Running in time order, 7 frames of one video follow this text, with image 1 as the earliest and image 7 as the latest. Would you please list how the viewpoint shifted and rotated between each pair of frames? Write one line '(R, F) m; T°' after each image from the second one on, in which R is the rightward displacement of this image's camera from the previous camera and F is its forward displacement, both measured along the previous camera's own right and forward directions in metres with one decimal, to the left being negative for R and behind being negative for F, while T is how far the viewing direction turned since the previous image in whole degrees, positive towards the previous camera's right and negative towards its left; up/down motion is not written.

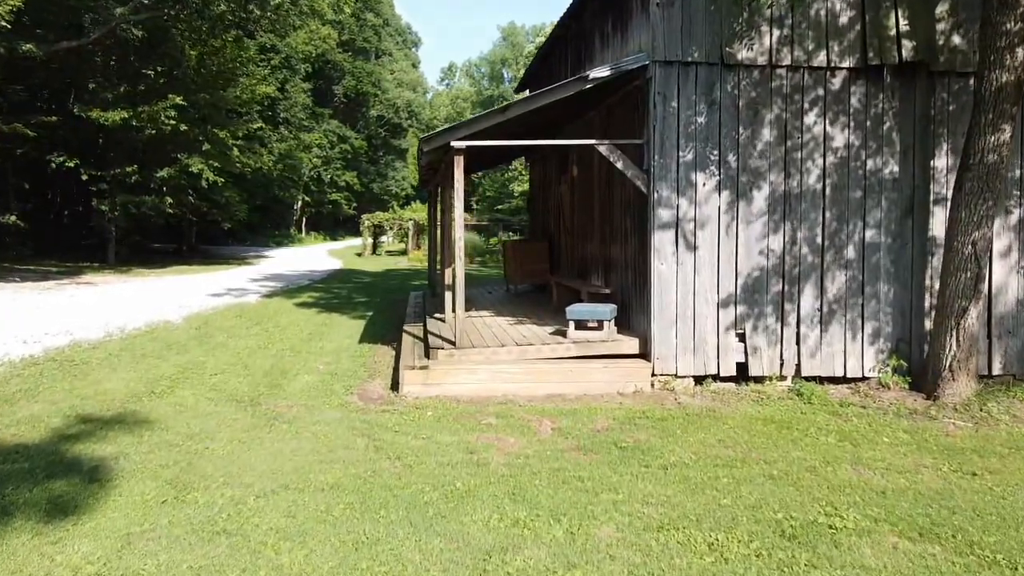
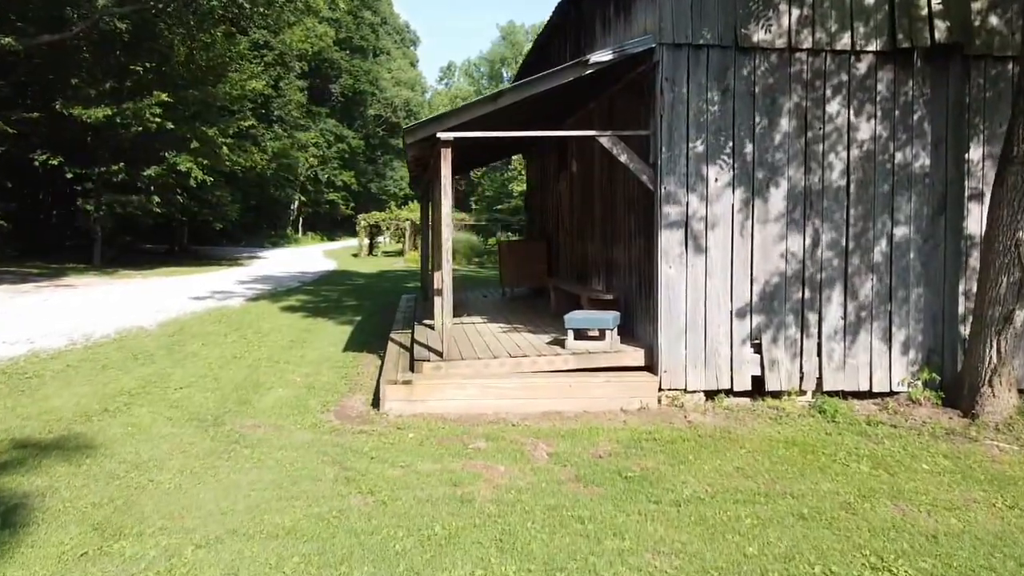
(0.0, +0.6) m; 0°
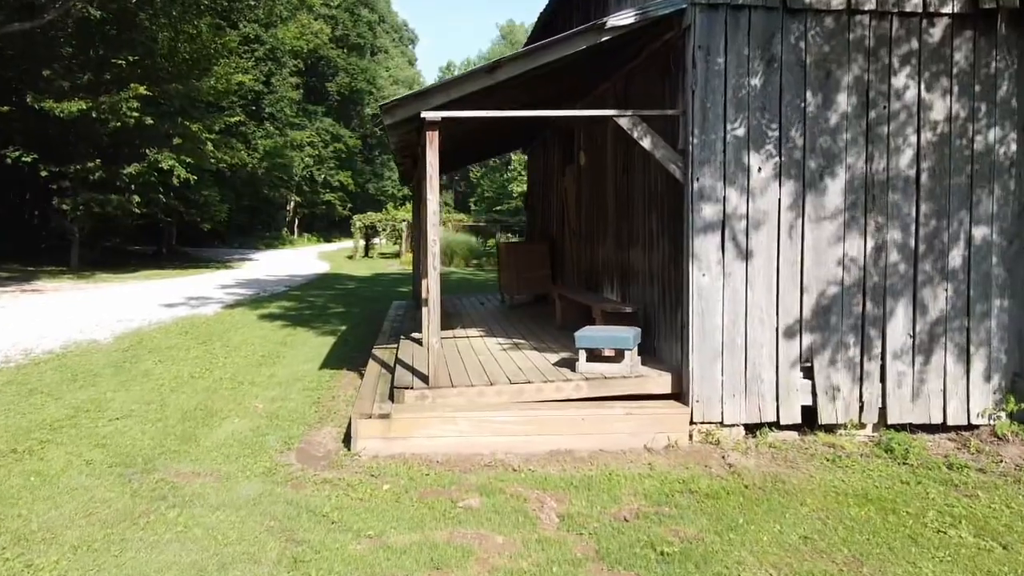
(0.0, +1.0) m; 0°
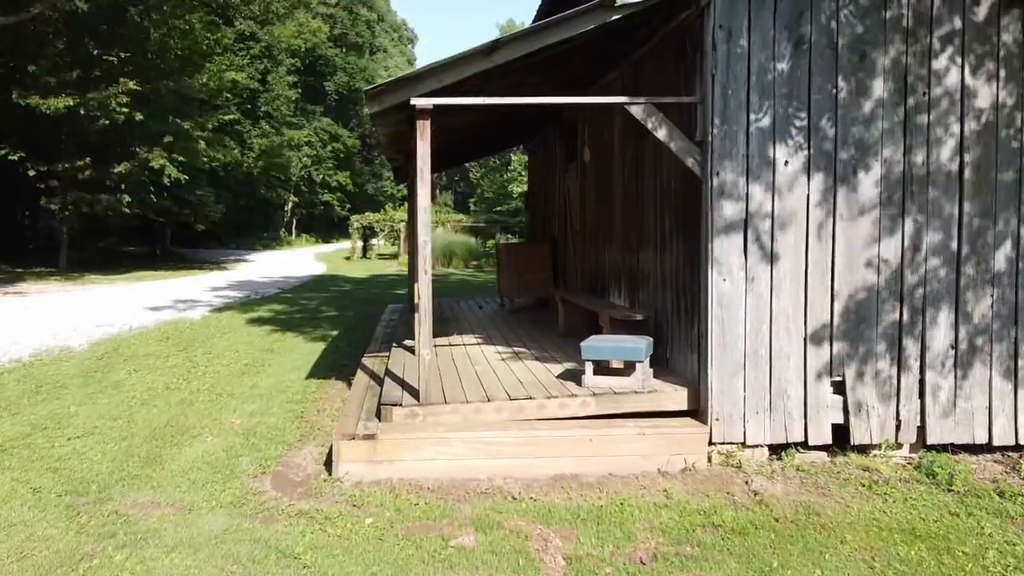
(0.0, +0.5) m; 0°
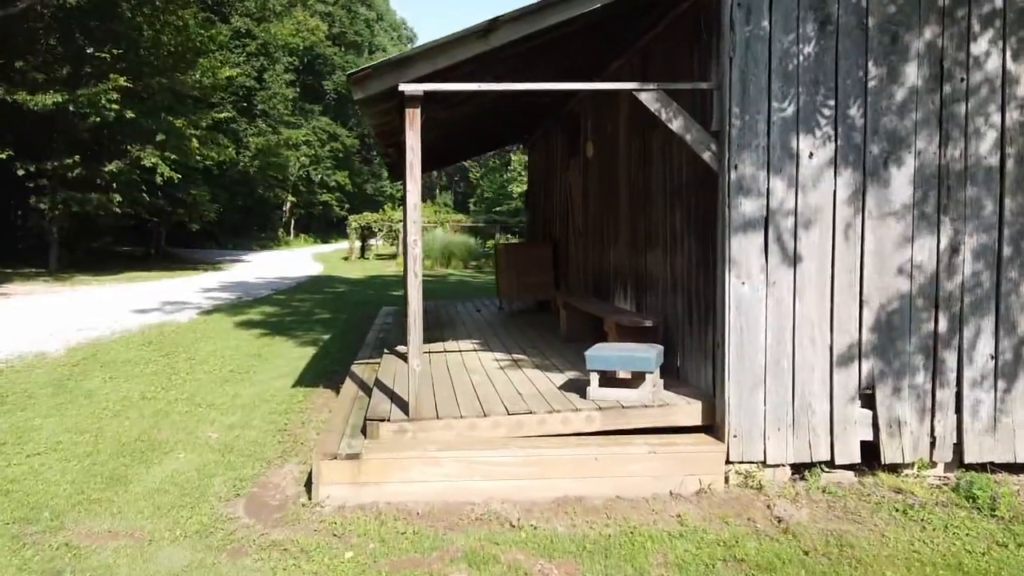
(0.0, +0.4) m; 0°
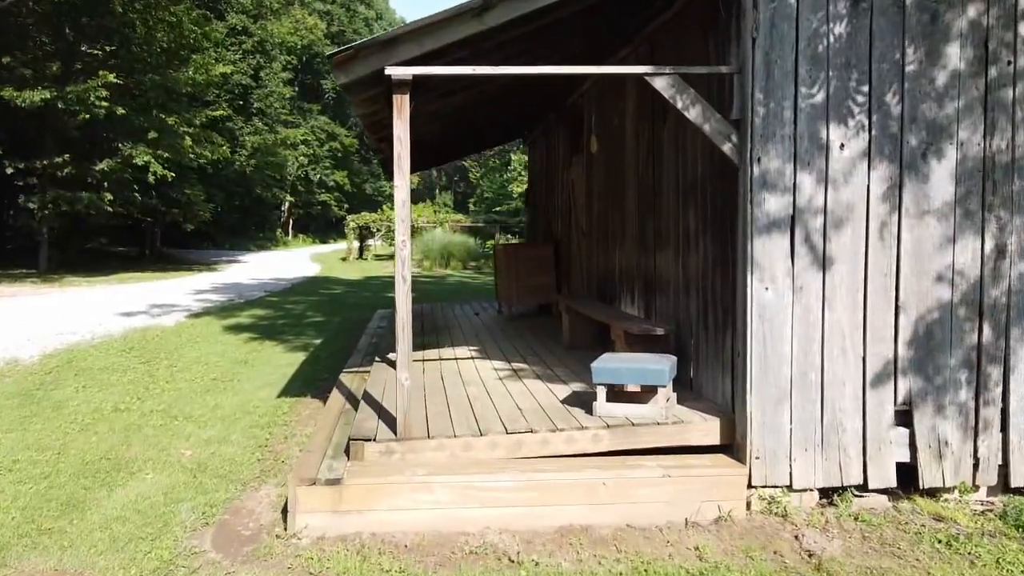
(0.0, +0.4) m; 0°
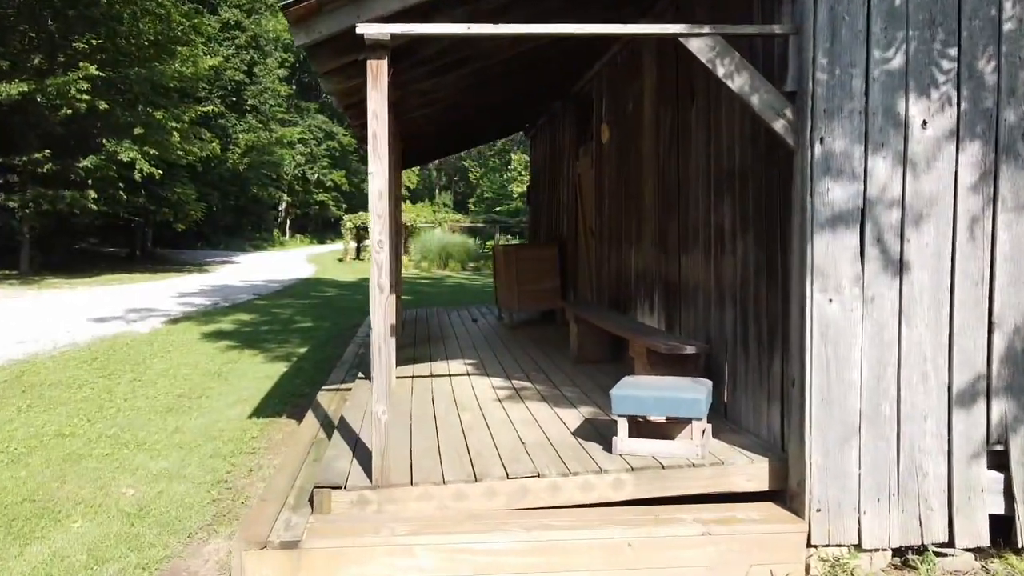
(0.0, +0.7) m; 0°
